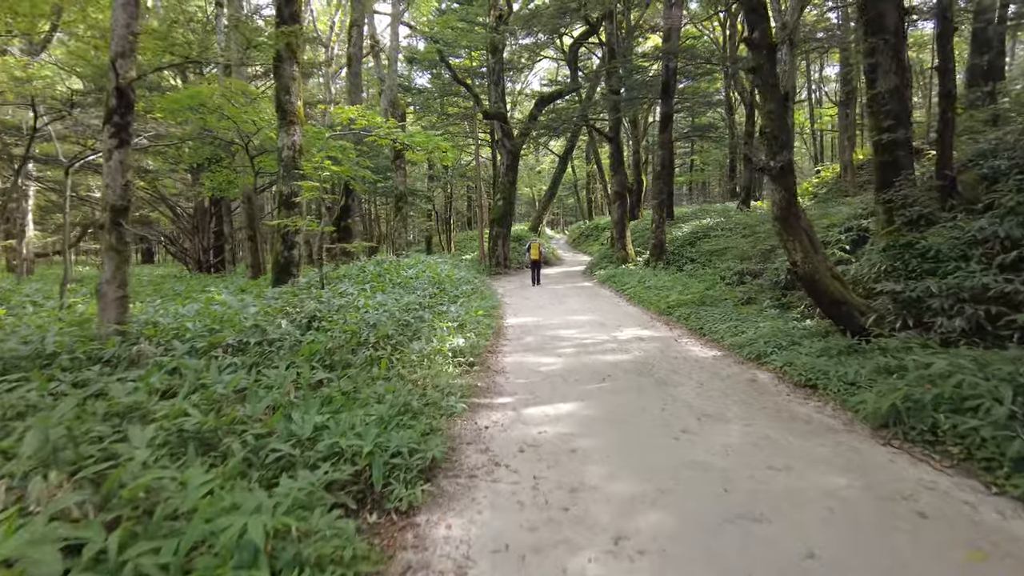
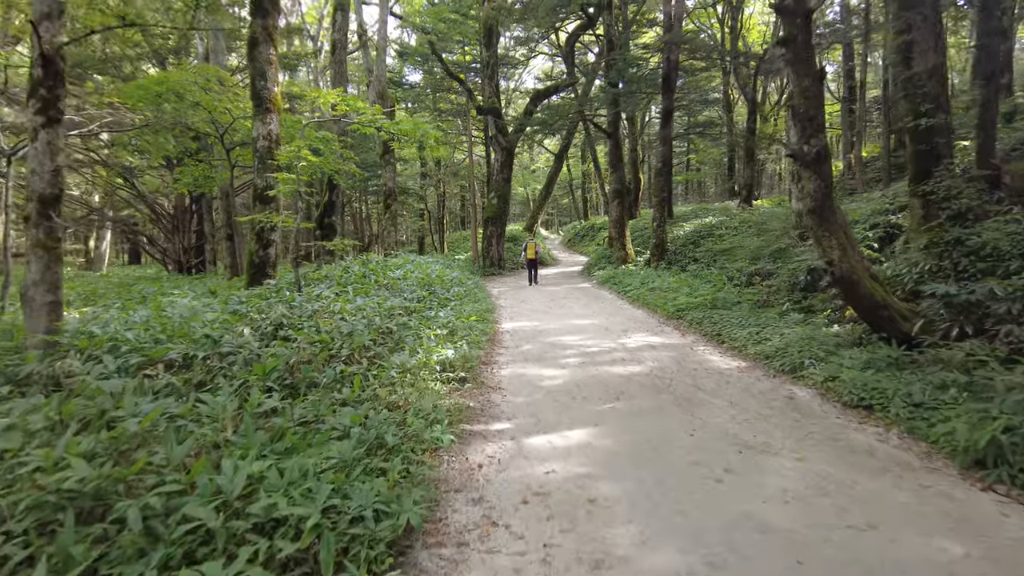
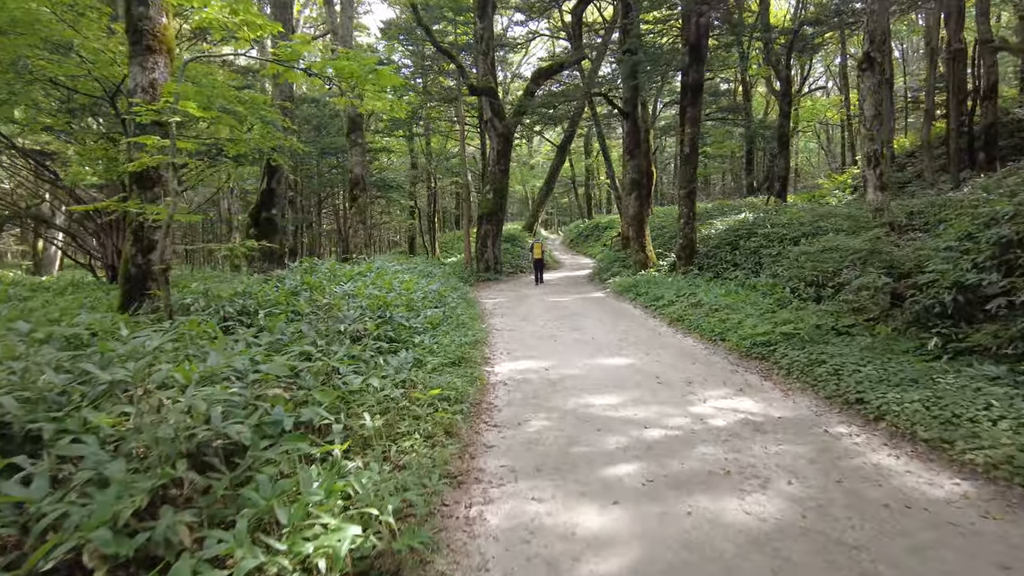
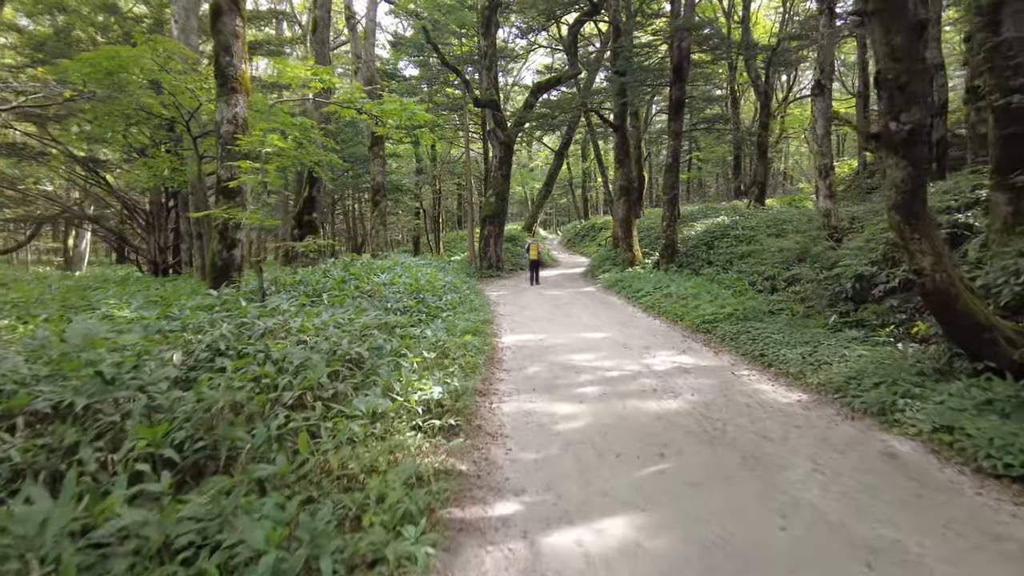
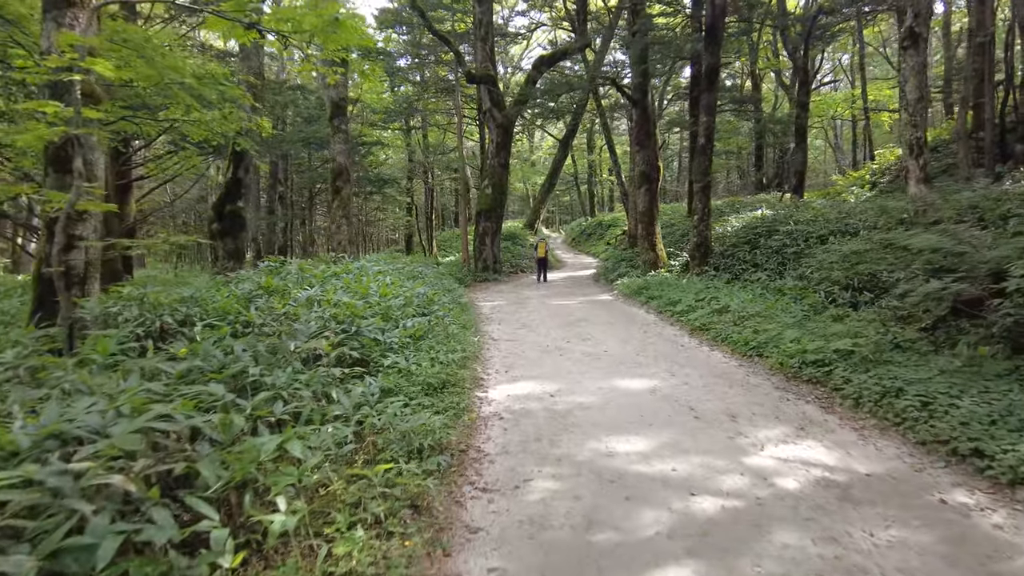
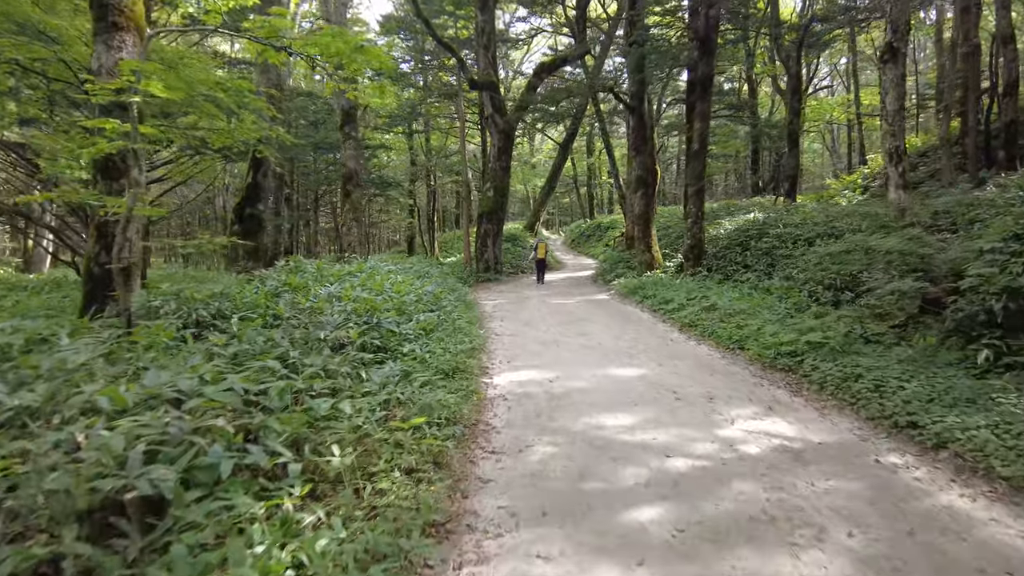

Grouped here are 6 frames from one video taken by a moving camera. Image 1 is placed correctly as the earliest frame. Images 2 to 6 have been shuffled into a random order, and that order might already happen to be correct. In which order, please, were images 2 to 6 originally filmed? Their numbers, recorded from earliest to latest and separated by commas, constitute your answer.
2, 4, 3, 6, 5
